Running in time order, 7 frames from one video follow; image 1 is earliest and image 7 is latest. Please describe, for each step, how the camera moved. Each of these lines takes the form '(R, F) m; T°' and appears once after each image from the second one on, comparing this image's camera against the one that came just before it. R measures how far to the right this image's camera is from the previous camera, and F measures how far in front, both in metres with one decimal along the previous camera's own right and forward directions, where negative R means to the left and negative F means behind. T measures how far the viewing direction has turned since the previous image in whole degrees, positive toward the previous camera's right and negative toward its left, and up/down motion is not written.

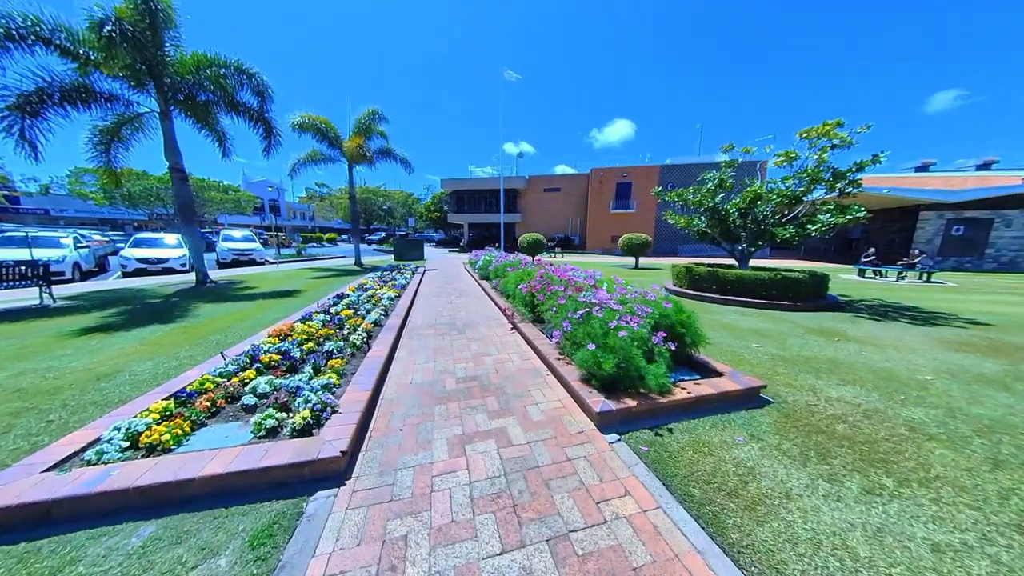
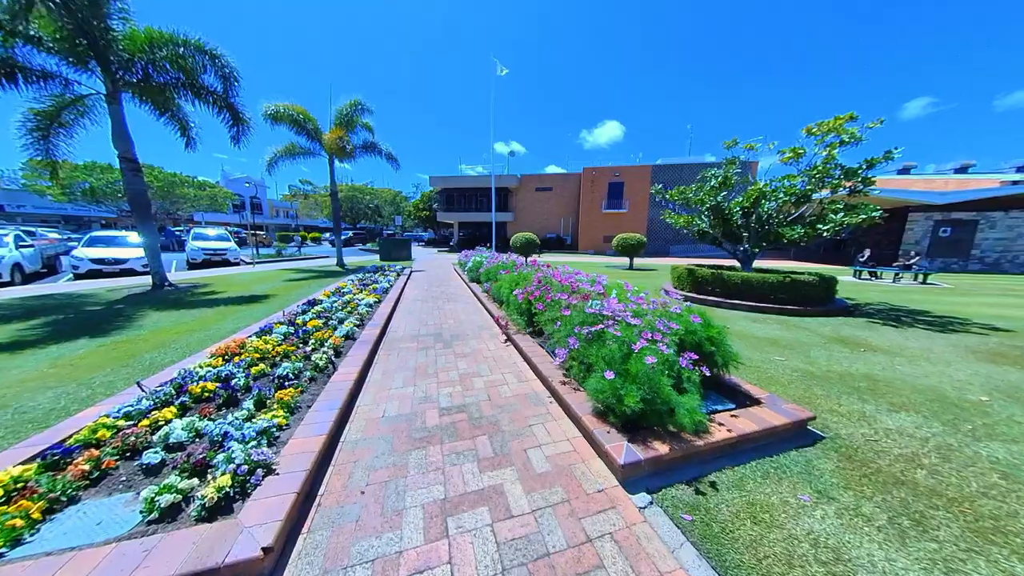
(0.0, +0.6) m; +2°
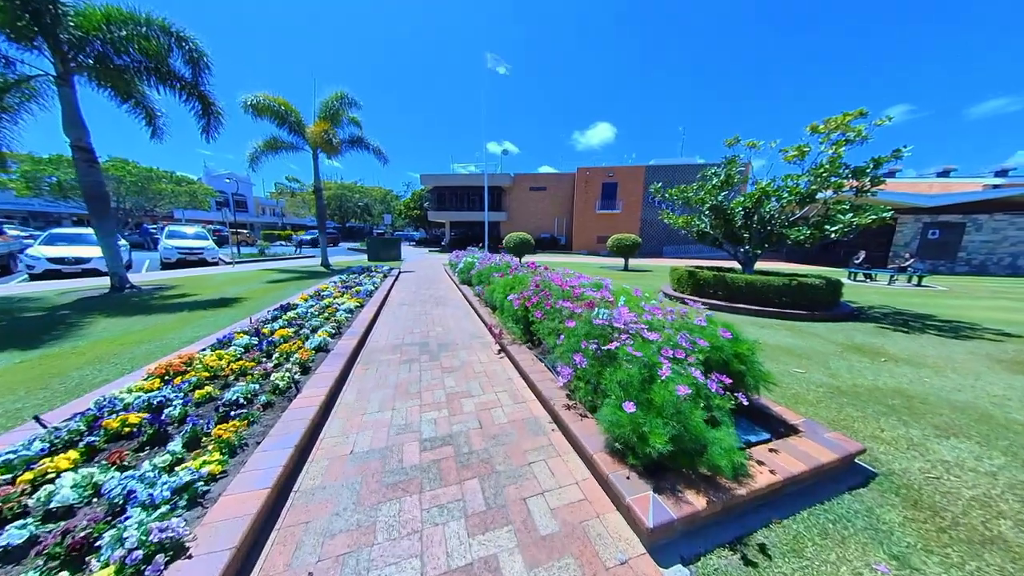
(0.0, +0.4) m; +1°
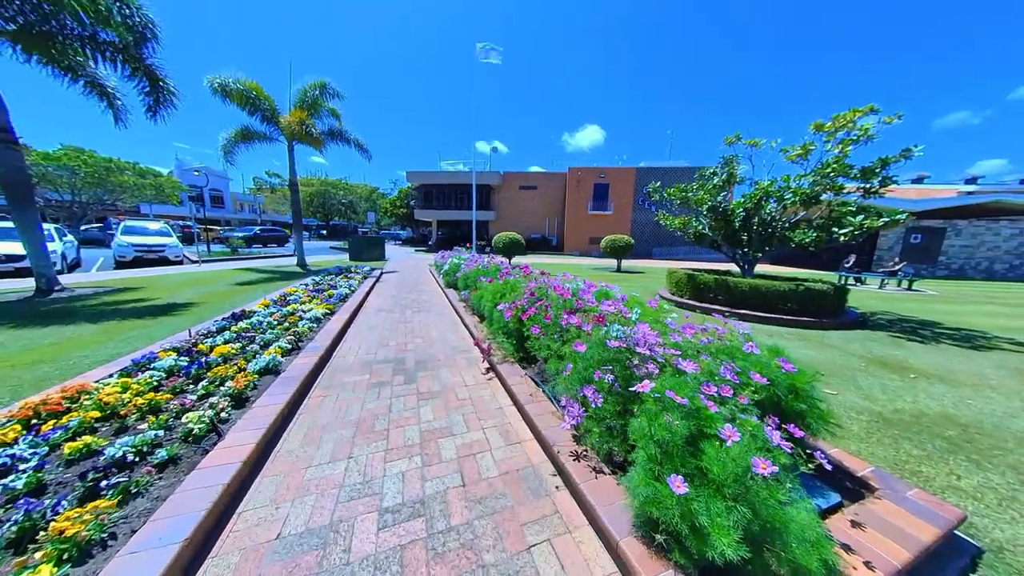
(0.0, +0.6) m; +2°
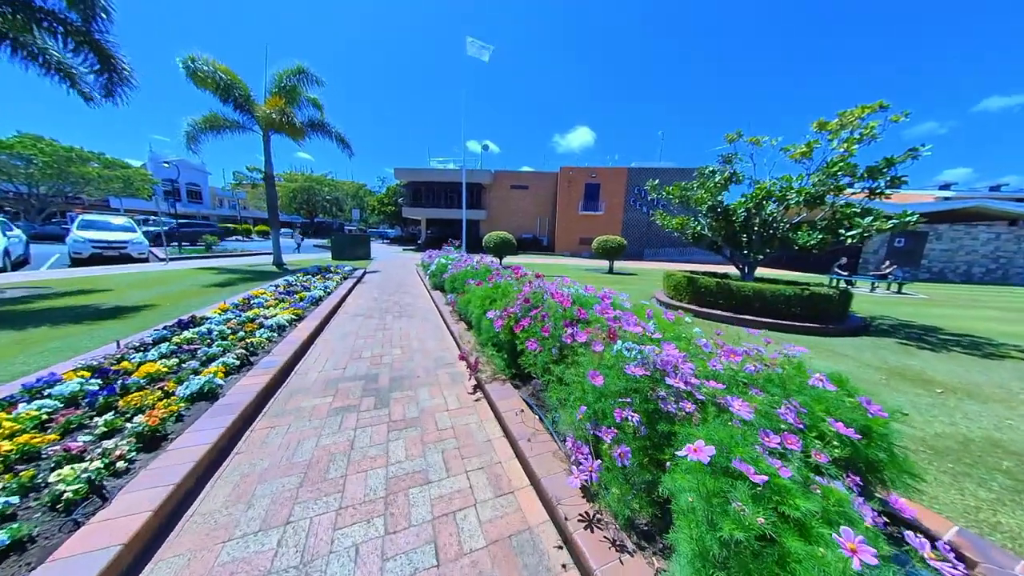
(0.0, +0.5) m; +2°
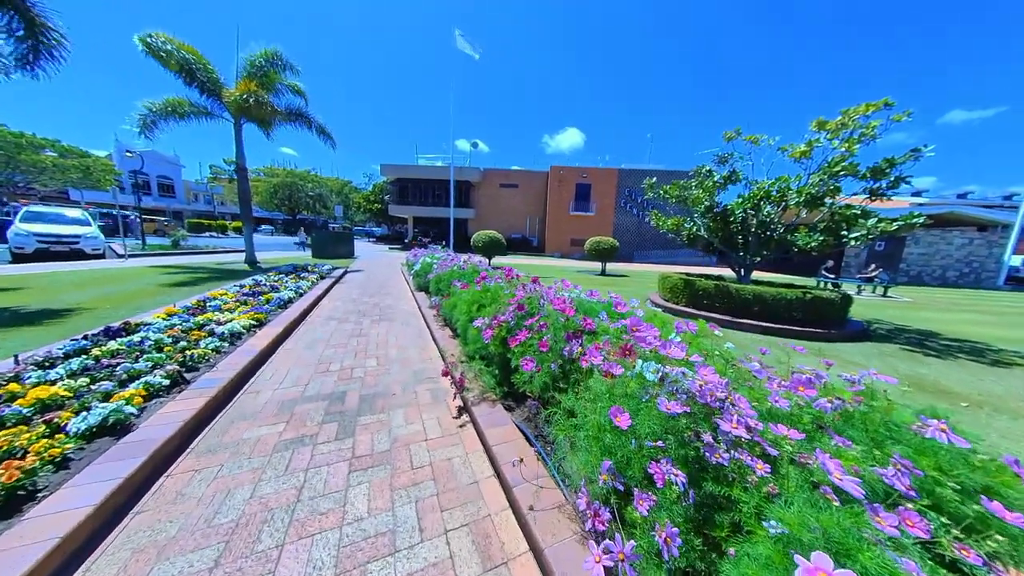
(0.0, +0.4) m; +2°
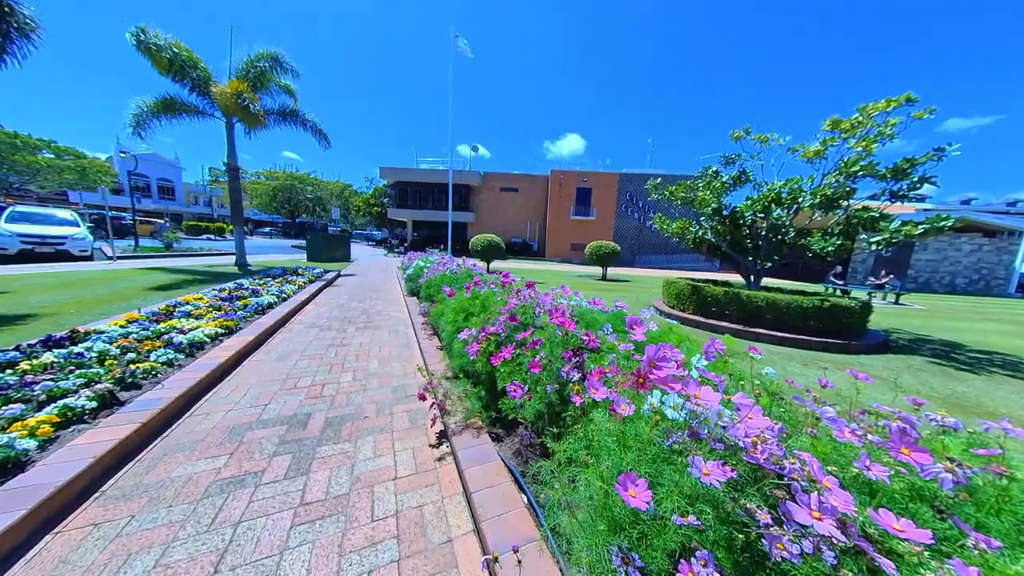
(+0.1, +0.4) m; 0°
